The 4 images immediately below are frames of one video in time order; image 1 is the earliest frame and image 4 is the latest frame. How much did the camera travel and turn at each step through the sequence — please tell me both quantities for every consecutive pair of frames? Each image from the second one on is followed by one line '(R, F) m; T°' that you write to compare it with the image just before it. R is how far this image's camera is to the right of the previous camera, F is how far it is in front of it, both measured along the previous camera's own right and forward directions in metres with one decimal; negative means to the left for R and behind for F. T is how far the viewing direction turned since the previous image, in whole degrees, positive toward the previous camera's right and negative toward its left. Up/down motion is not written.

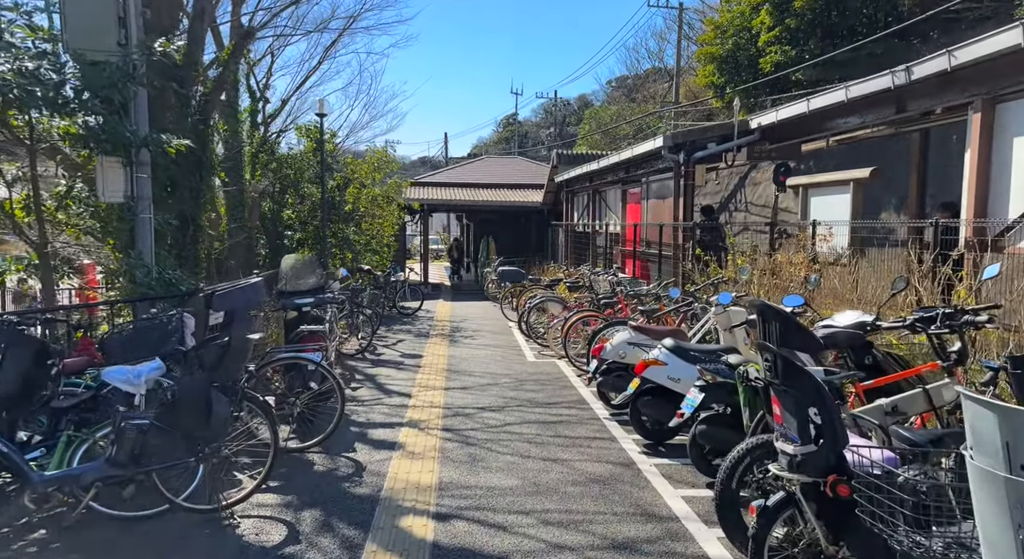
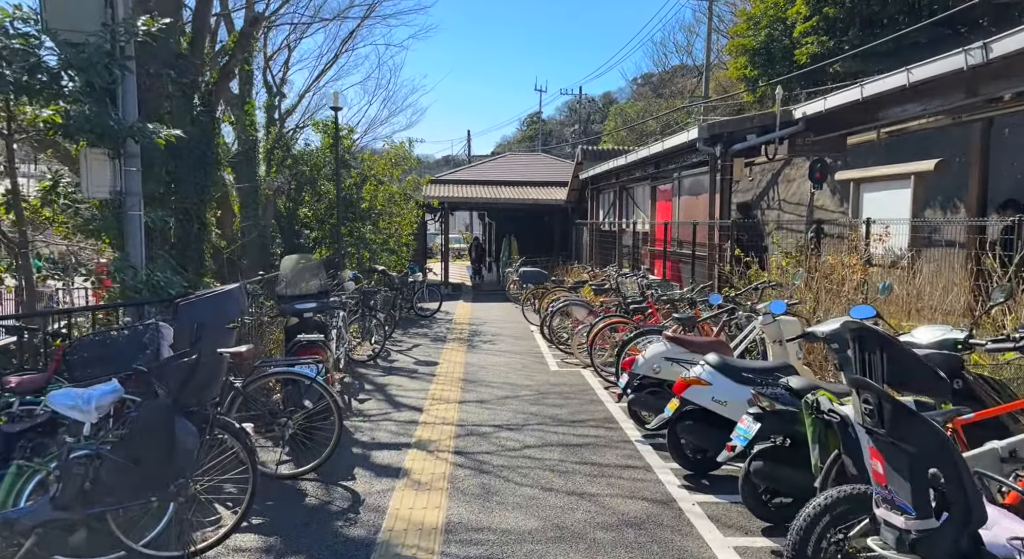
(0.0, +0.6) m; -2°
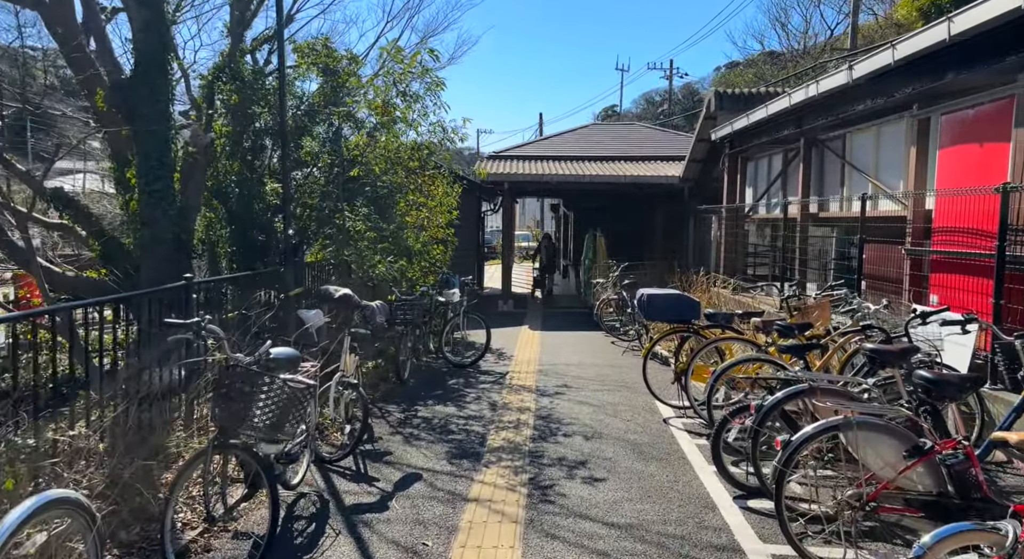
(-0.3, +5.8) m; -6°
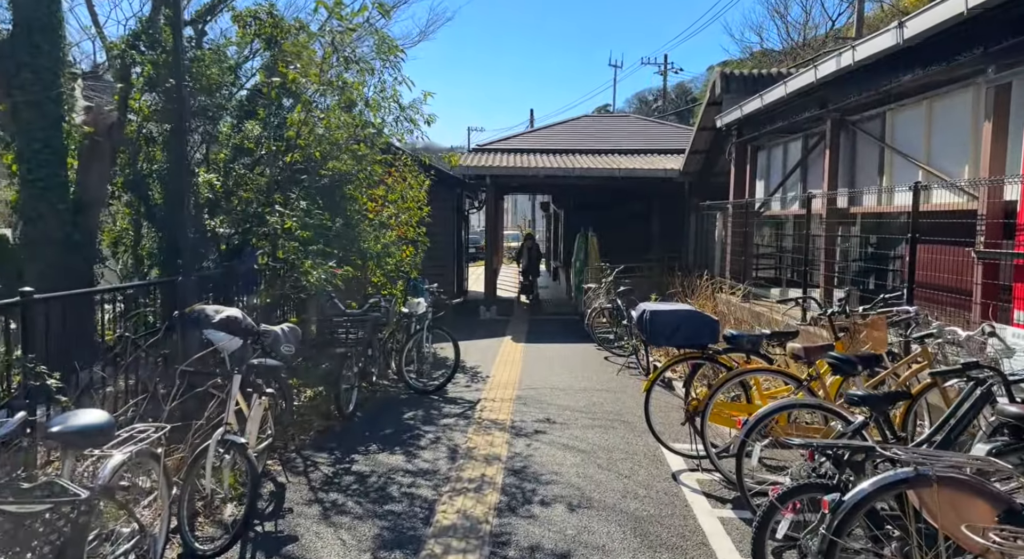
(+0.2, +1.3) m; +1°
